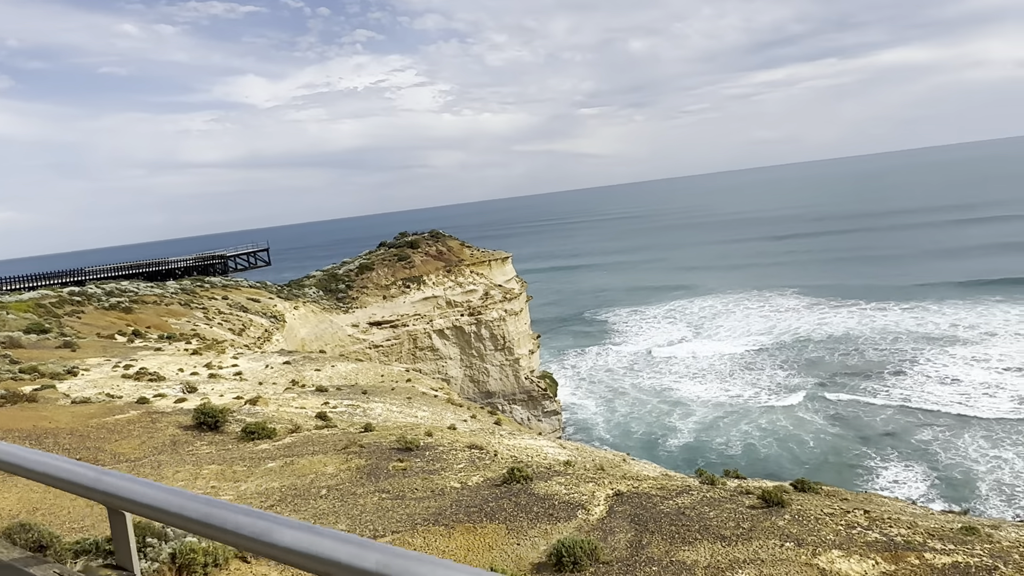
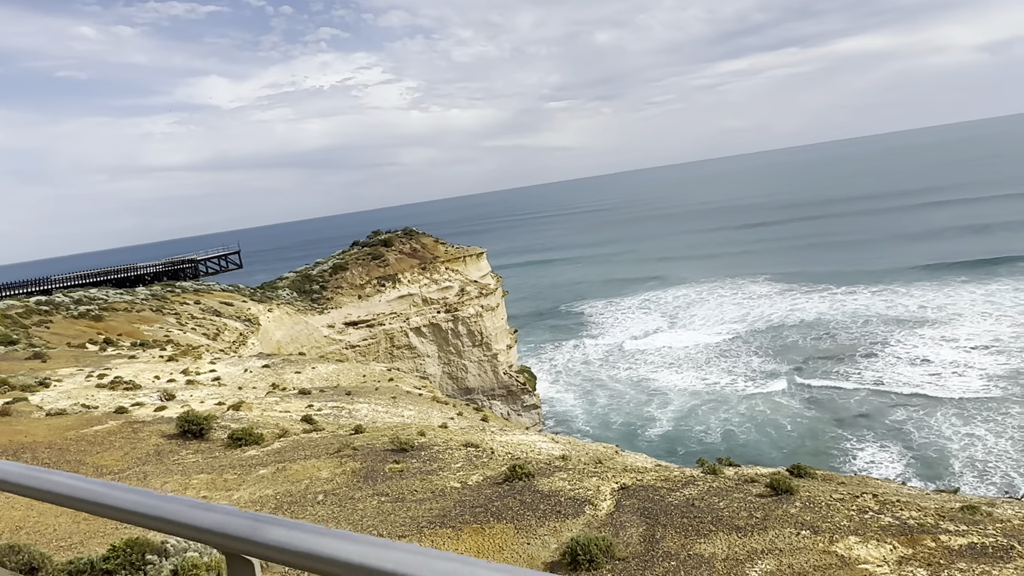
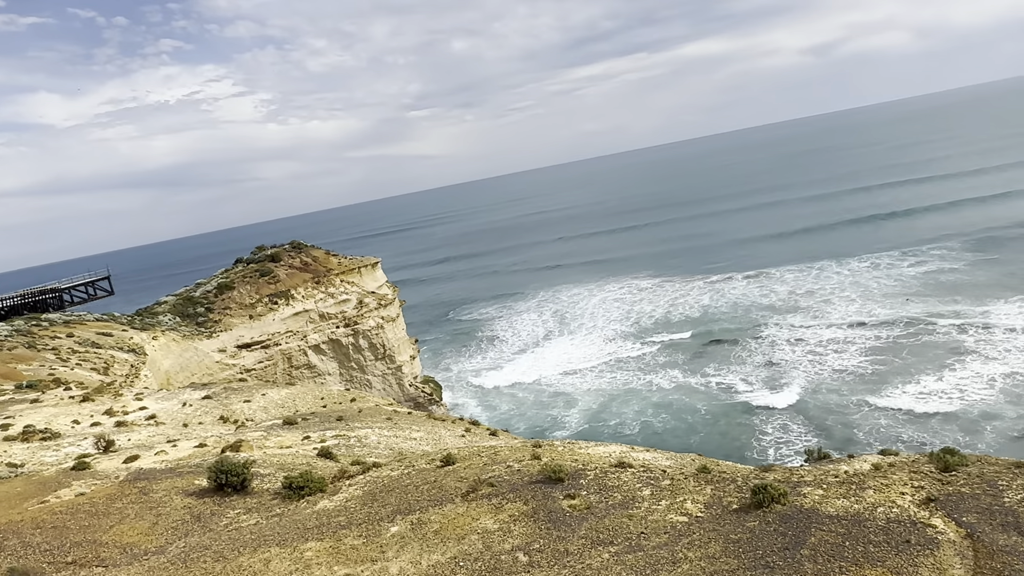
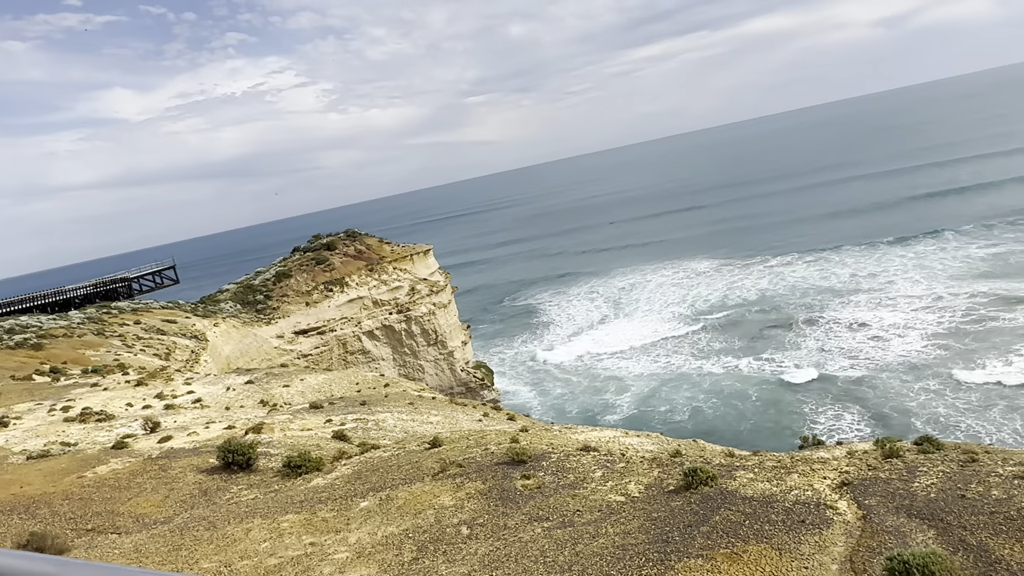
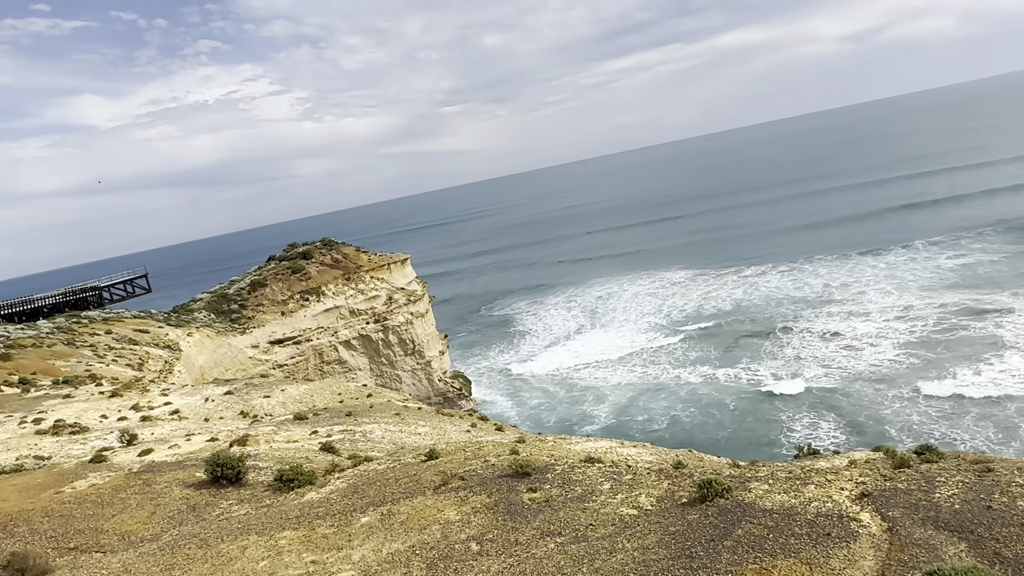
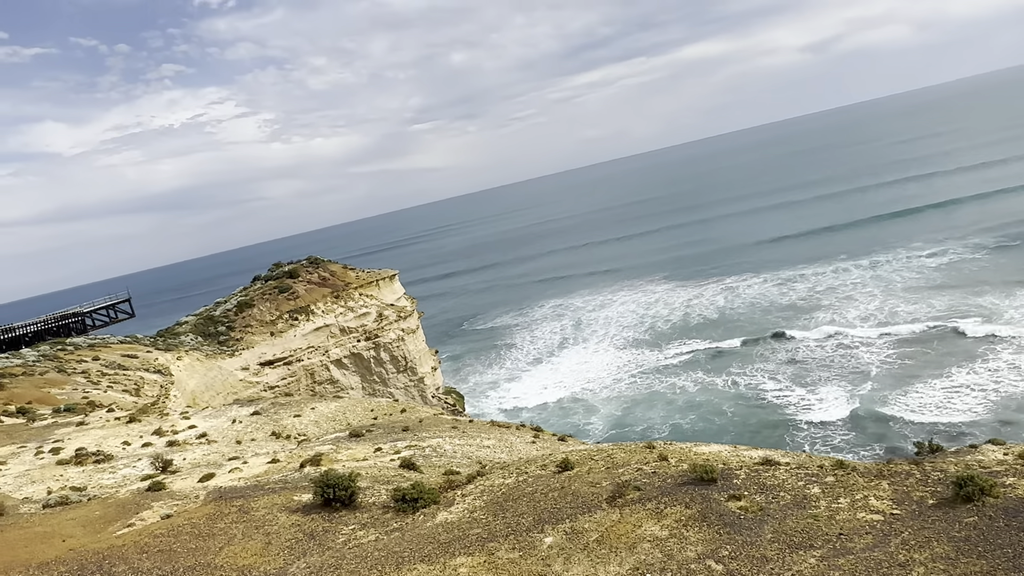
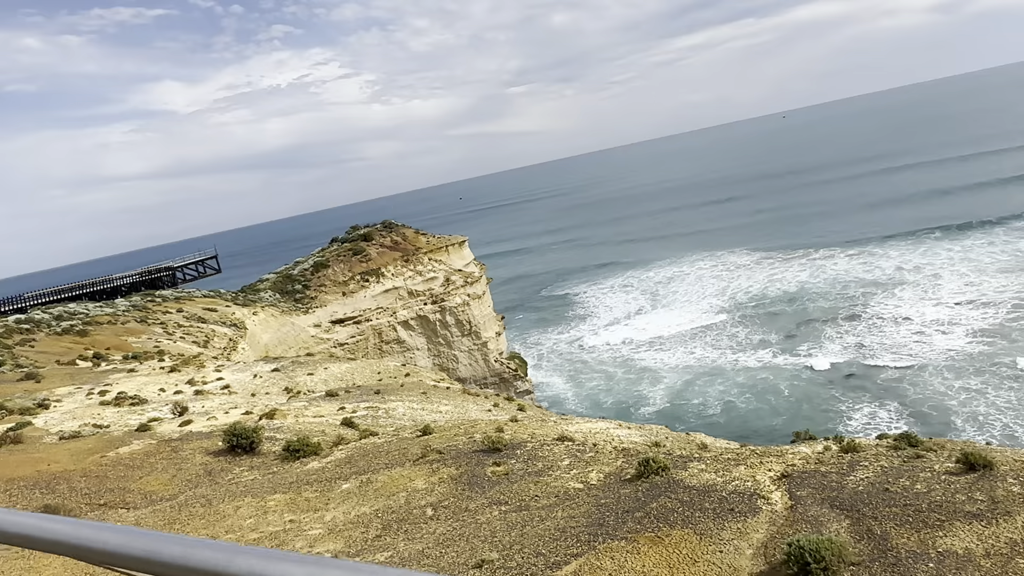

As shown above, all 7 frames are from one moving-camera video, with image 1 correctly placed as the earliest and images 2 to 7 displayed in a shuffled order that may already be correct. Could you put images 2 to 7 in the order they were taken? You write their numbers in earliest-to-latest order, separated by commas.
2, 7, 4, 5, 3, 6
